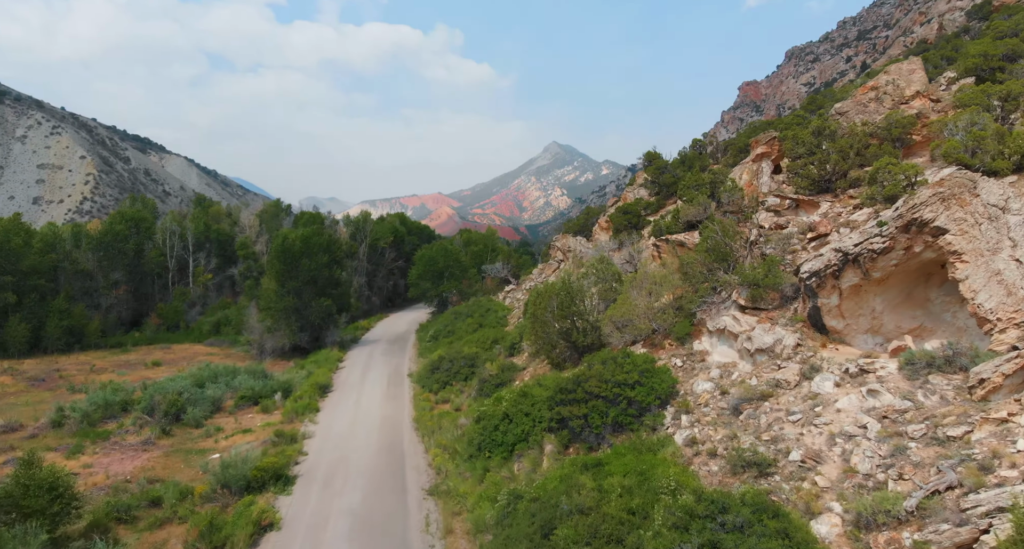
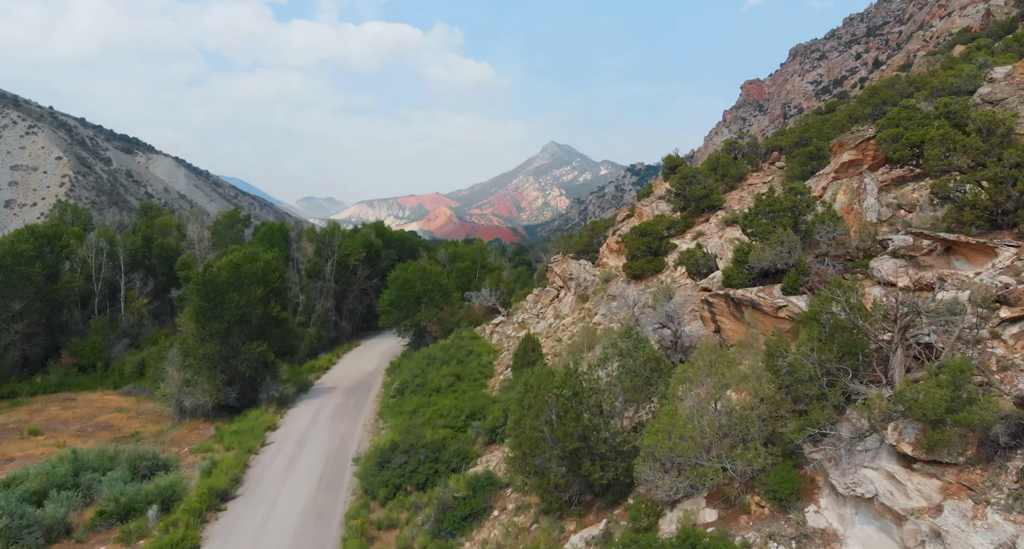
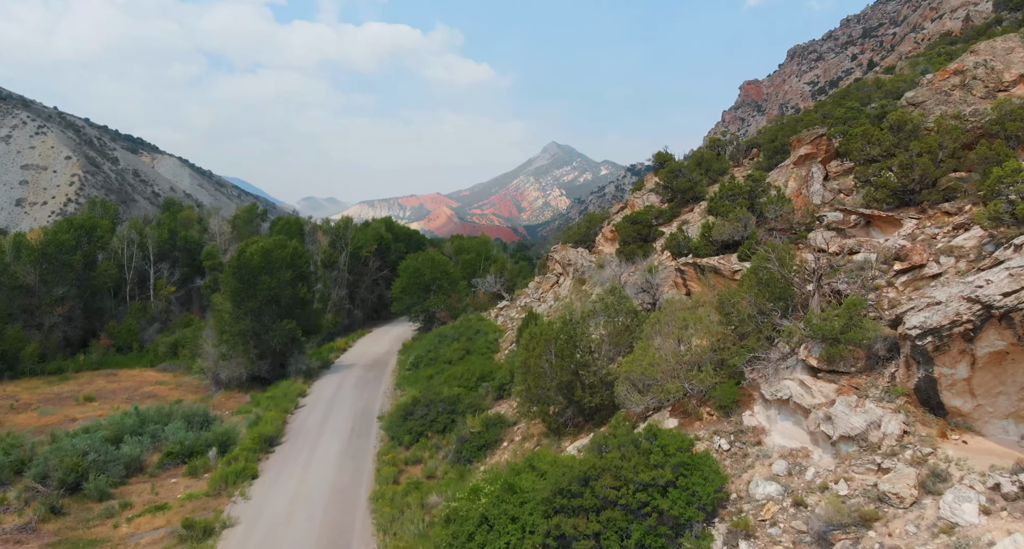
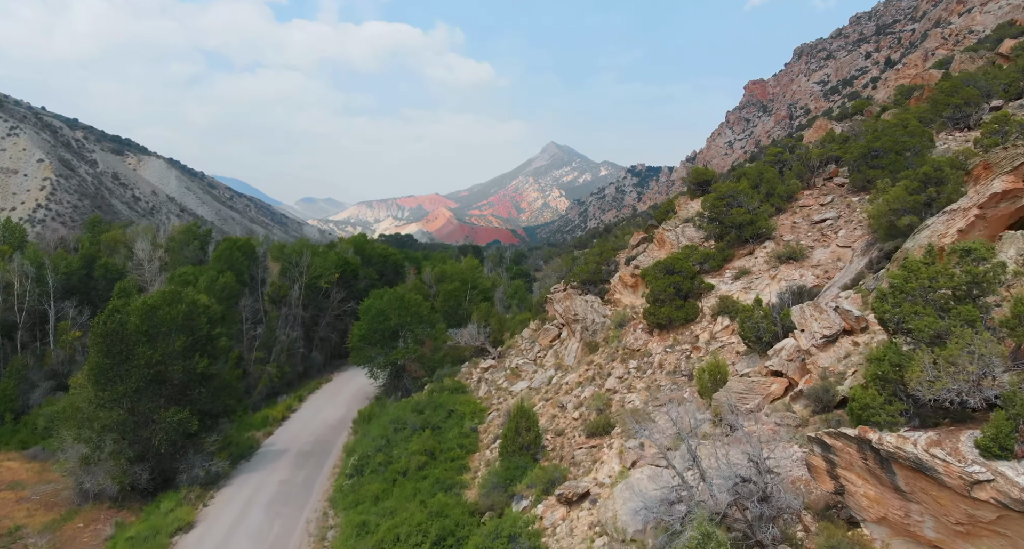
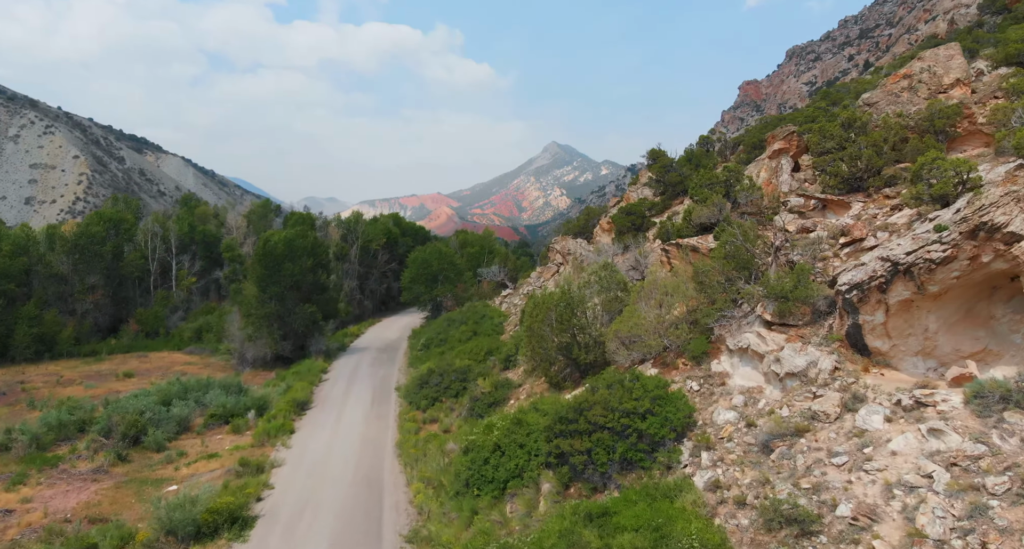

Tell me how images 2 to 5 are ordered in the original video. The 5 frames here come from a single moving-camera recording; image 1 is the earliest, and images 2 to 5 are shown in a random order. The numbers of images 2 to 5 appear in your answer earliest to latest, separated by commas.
5, 3, 2, 4
